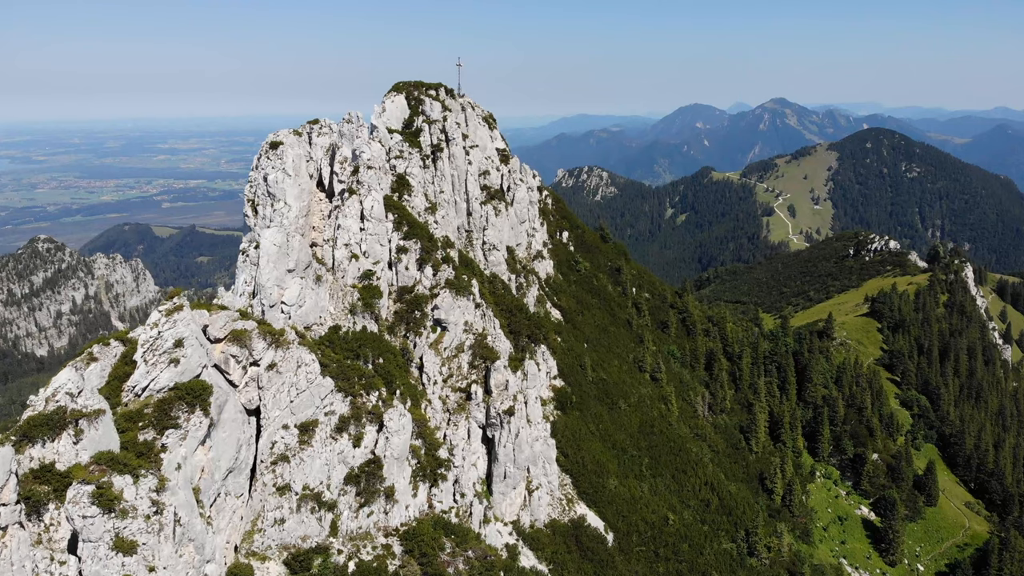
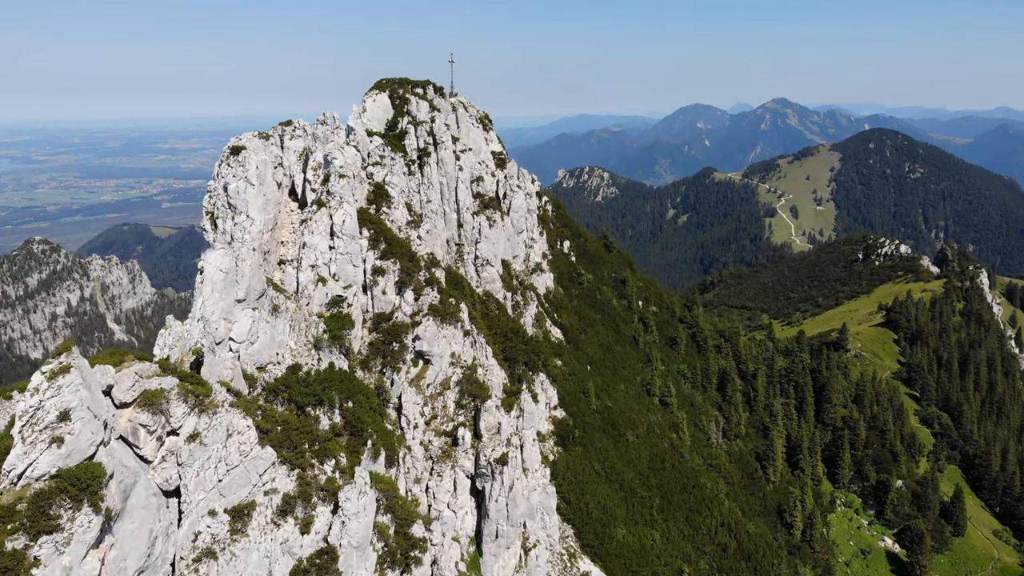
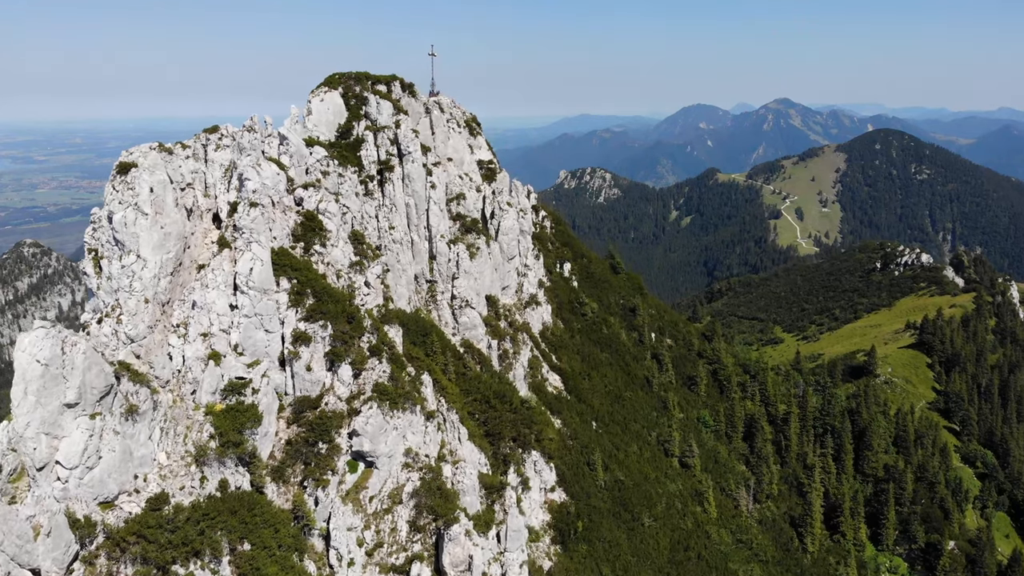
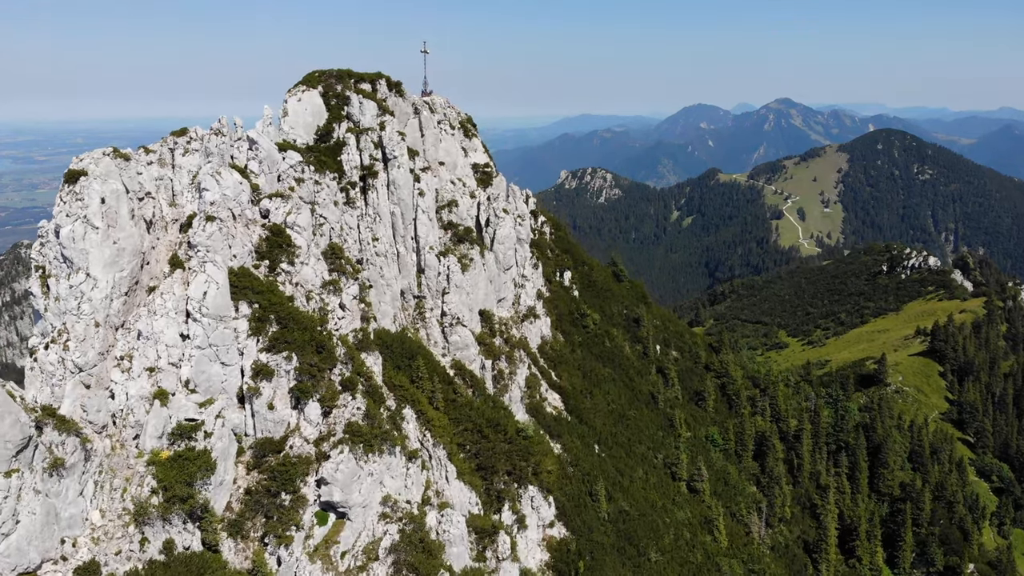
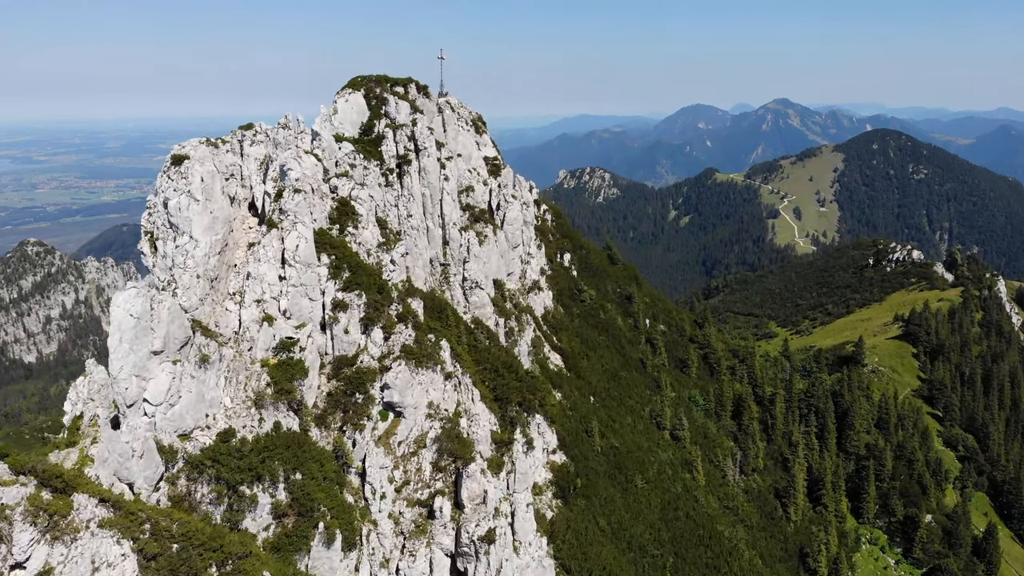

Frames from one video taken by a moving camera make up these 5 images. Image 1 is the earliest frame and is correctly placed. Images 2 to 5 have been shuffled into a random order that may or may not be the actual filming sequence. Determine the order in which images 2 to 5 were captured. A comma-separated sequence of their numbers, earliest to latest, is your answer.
2, 5, 3, 4
